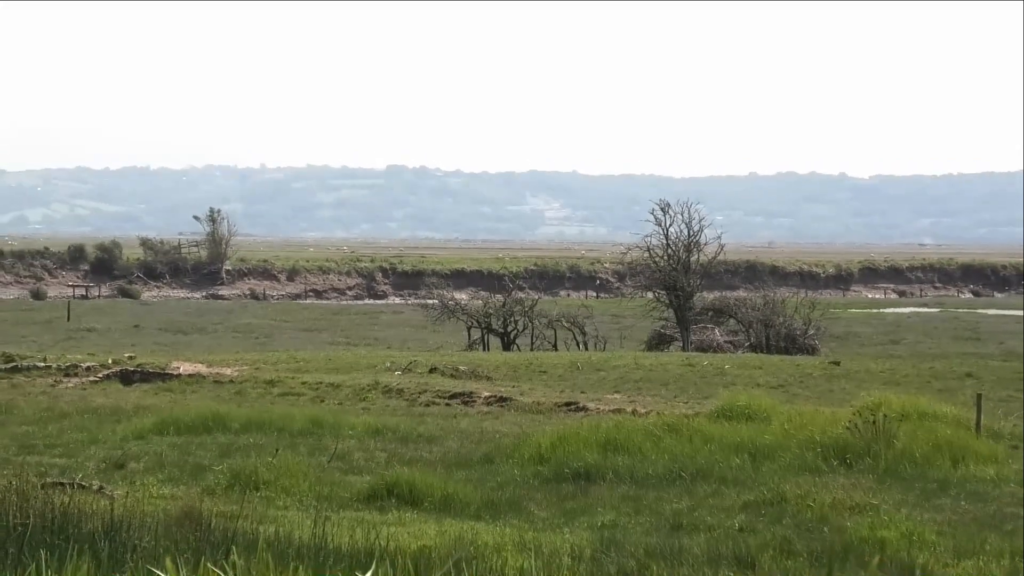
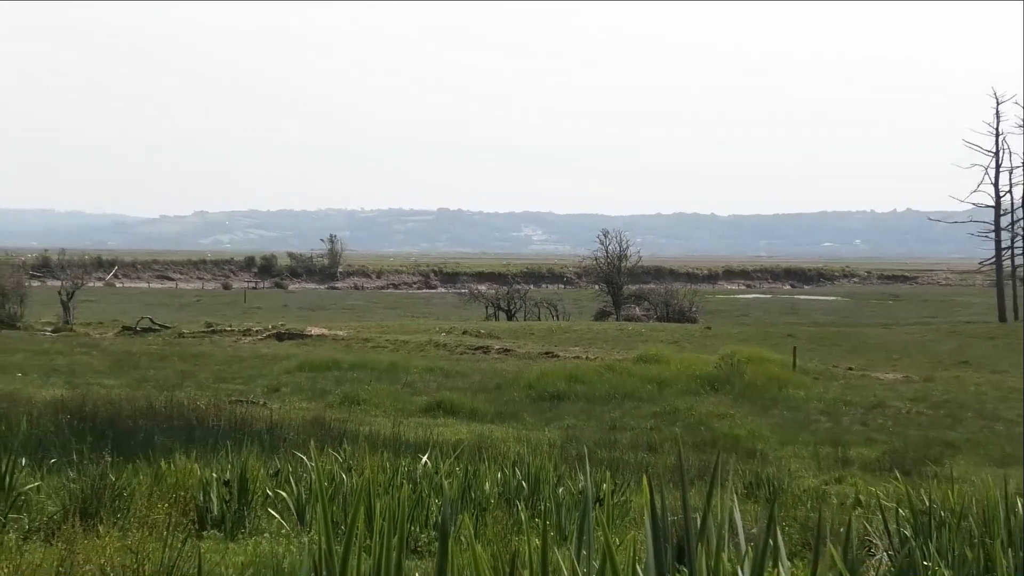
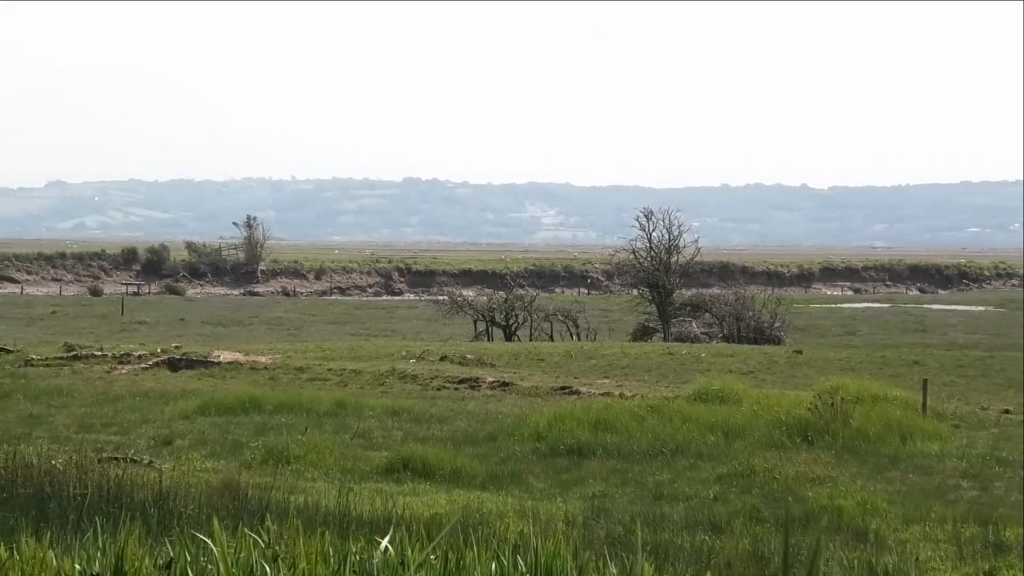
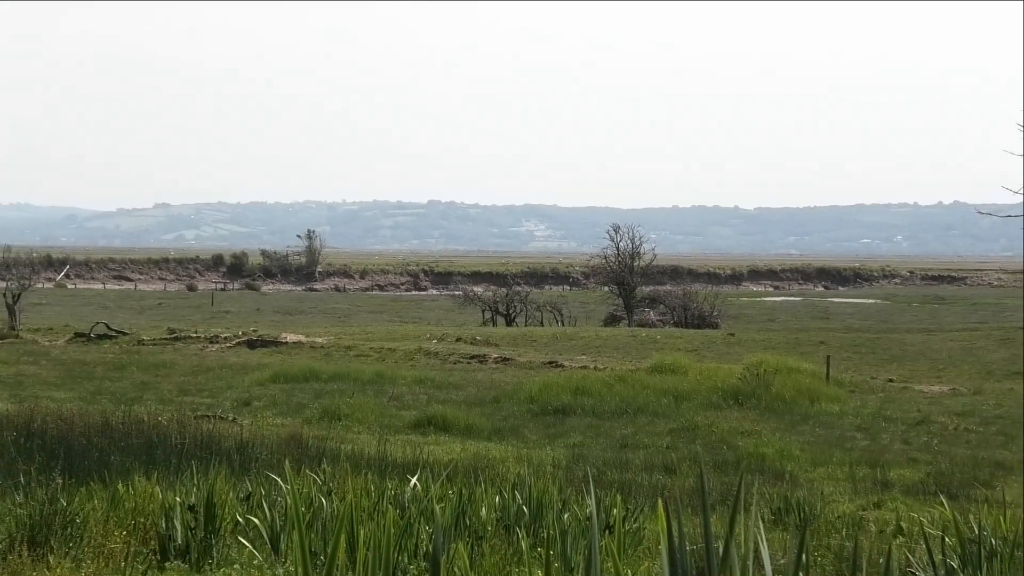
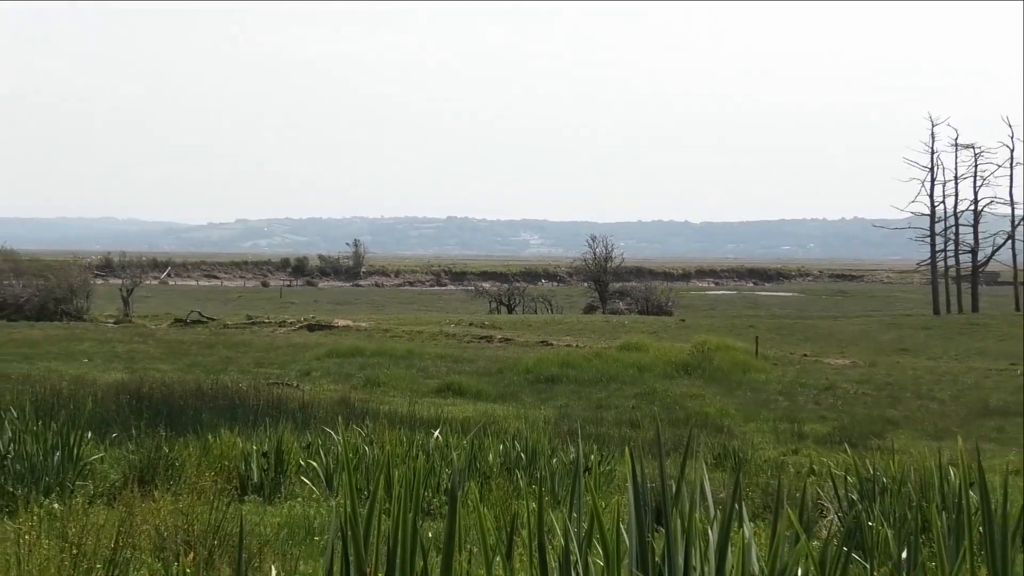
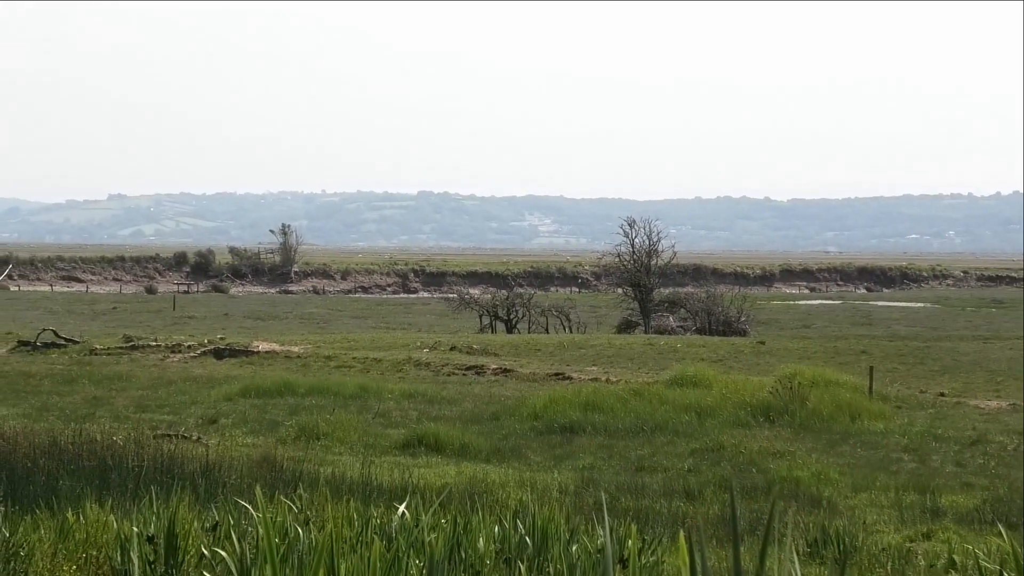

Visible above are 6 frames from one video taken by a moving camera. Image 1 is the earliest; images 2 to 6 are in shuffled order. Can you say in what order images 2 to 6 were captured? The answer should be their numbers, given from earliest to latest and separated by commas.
3, 6, 4, 2, 5
